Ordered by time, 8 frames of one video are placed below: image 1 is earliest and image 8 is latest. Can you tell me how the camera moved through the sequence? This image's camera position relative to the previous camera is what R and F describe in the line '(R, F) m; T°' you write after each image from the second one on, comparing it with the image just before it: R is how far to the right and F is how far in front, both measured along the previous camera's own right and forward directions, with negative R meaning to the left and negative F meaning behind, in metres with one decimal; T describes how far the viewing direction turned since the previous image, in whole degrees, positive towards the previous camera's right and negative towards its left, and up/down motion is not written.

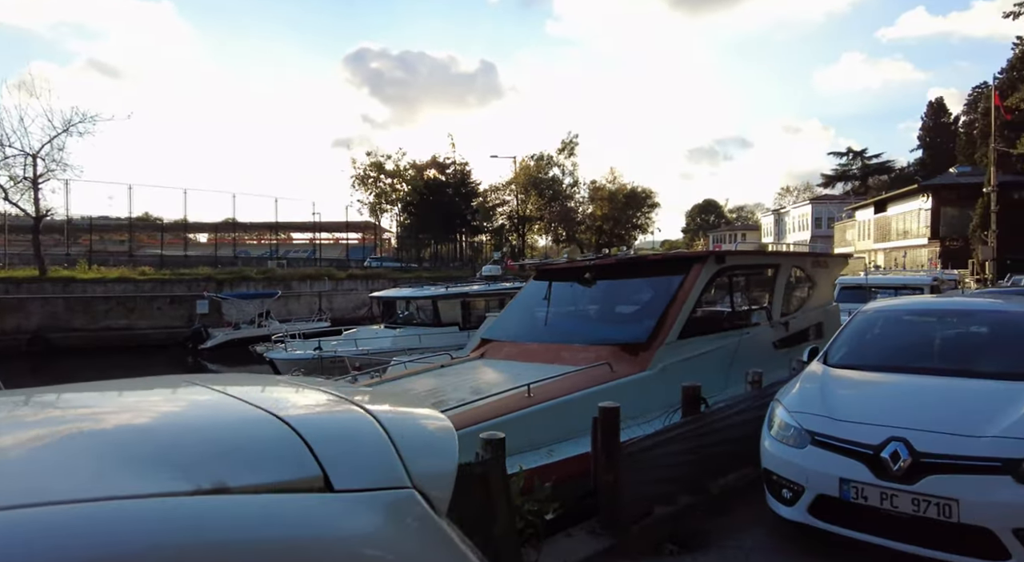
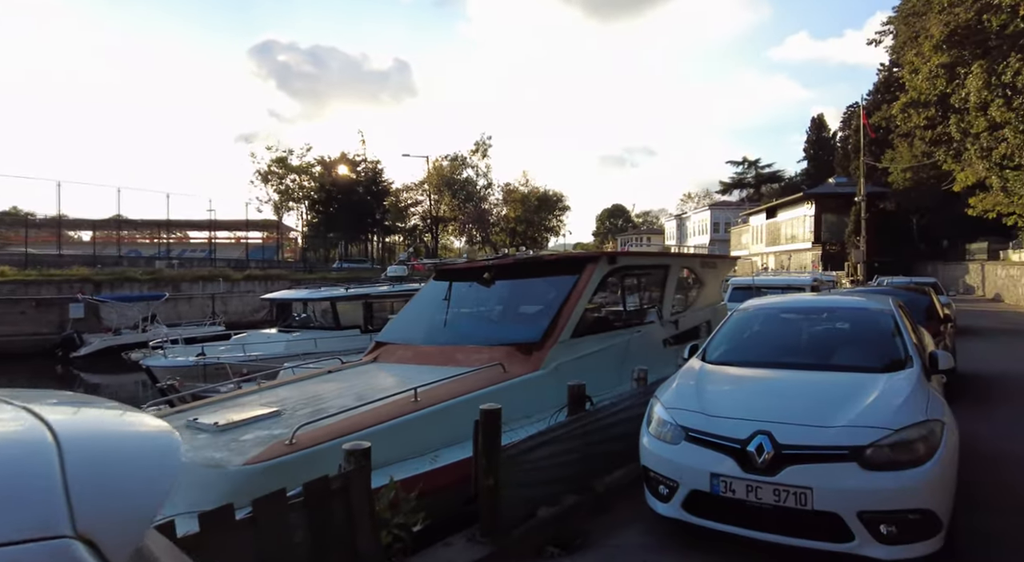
(+0.2, +0.1) m; +8°
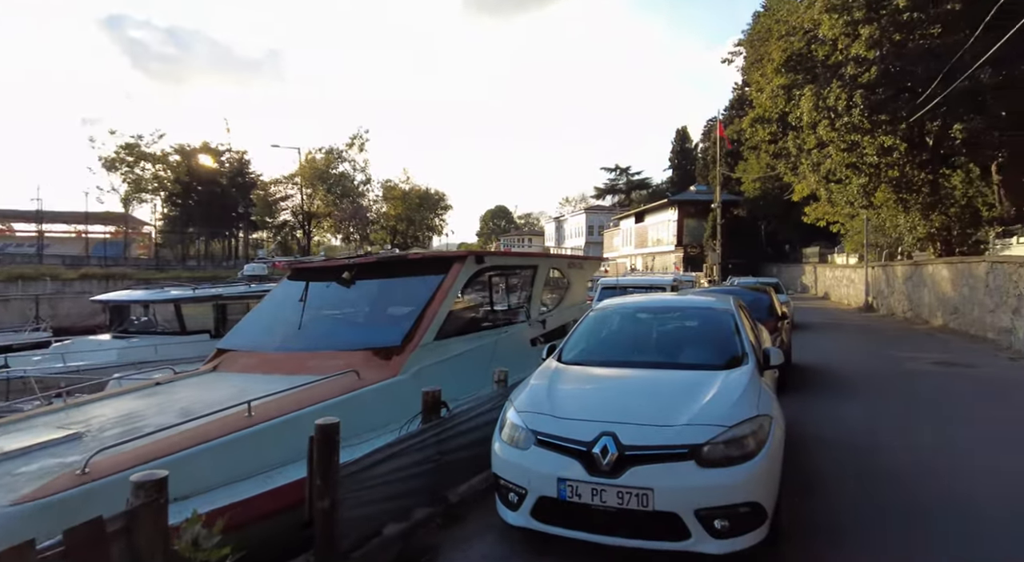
(+0.2, +0.2) m; +11°
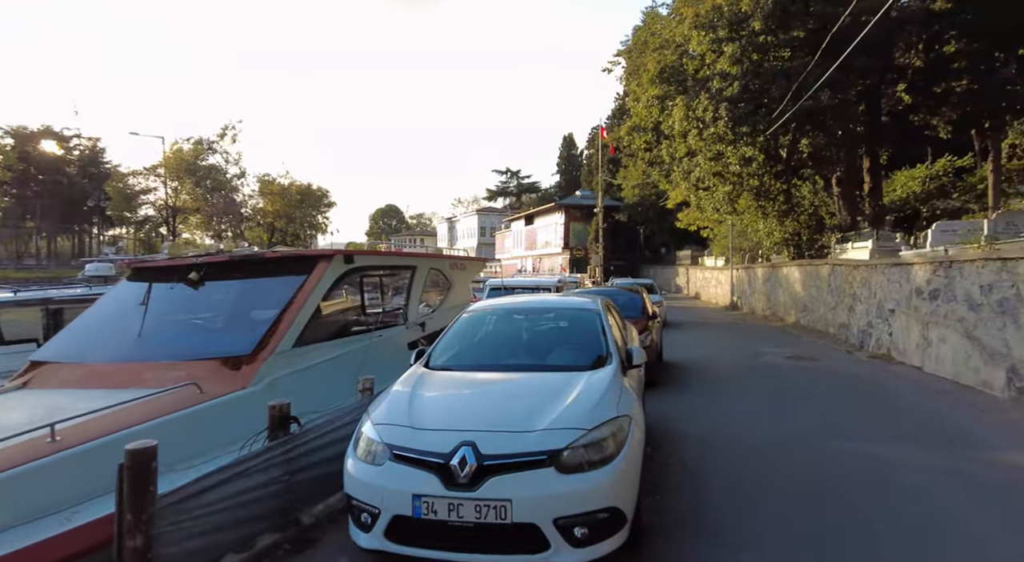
(+0.2, +0.2) m; +10°
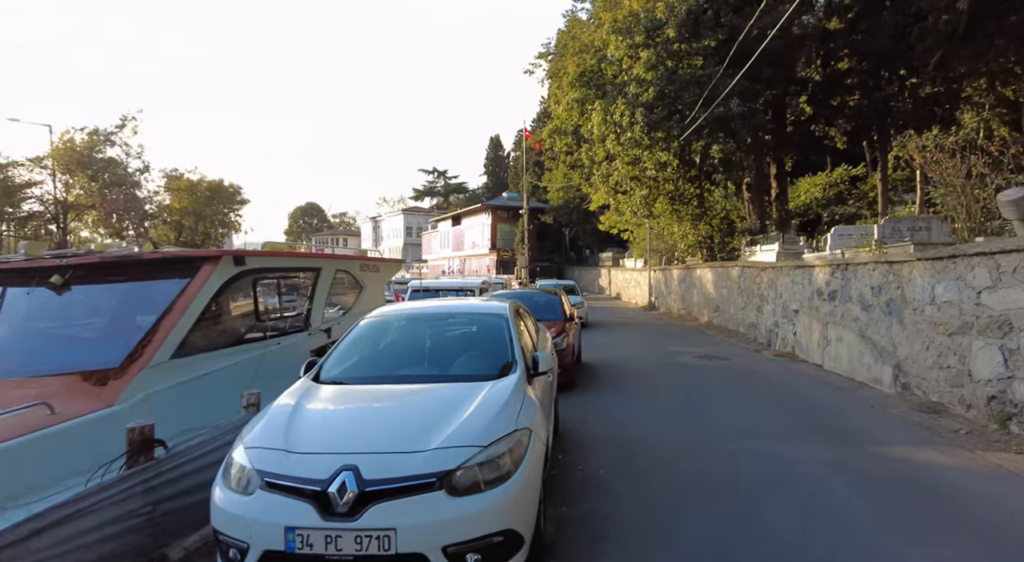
(+0.2, +0.2) m; +7°
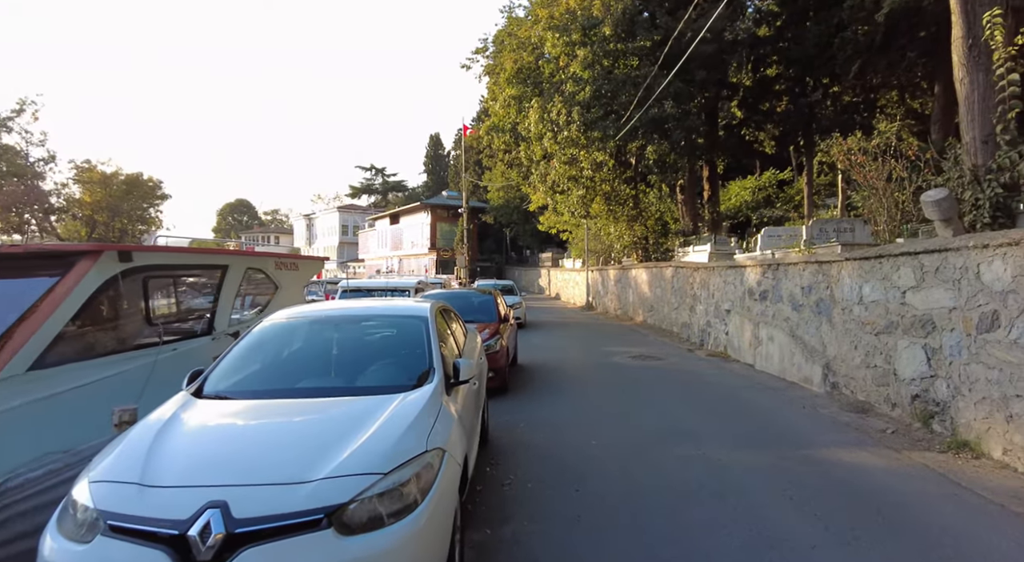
(+0.2, +0.4) m; +6°
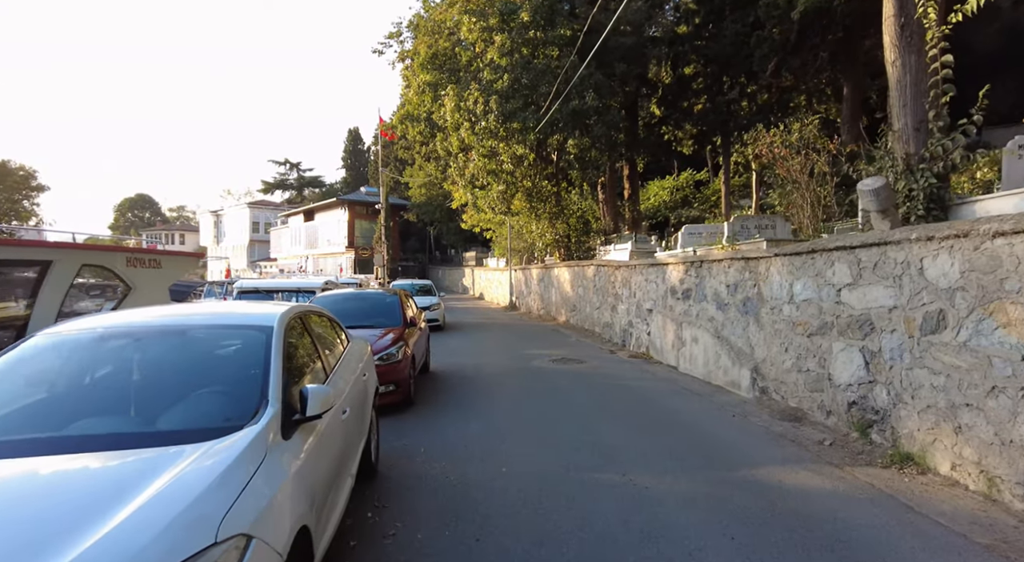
(+0.3, +0.9) m; +7°
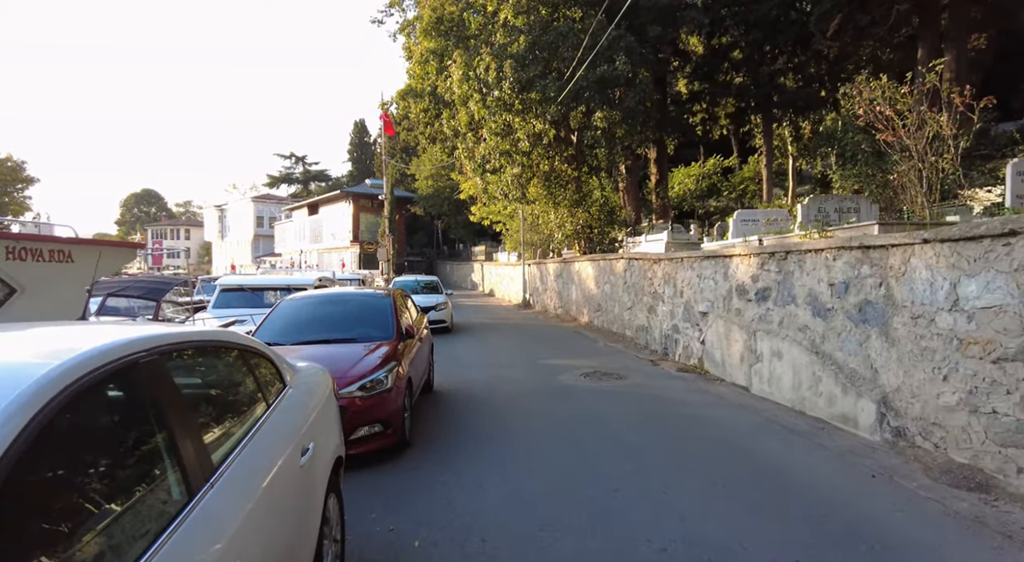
(-0.2, +2.1) m; -1°
